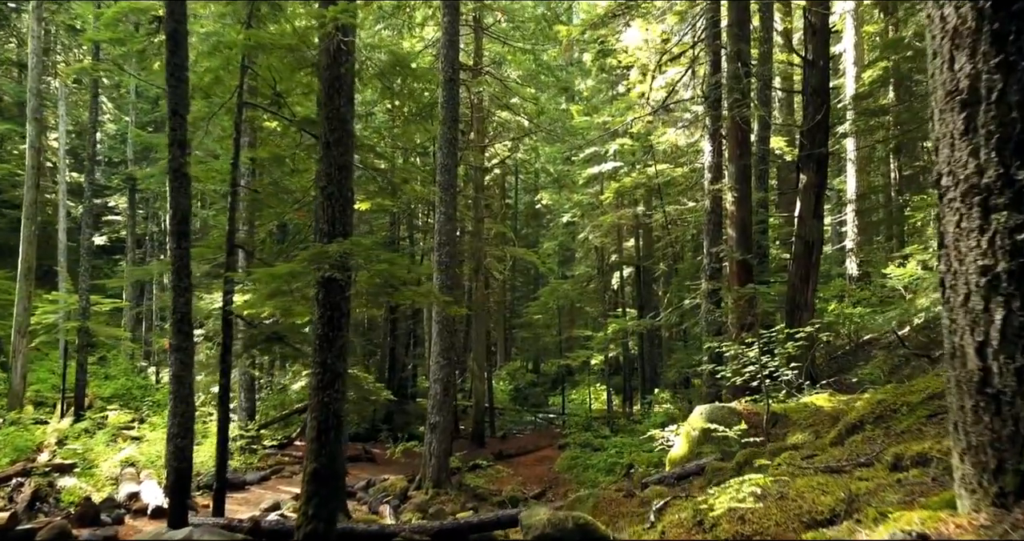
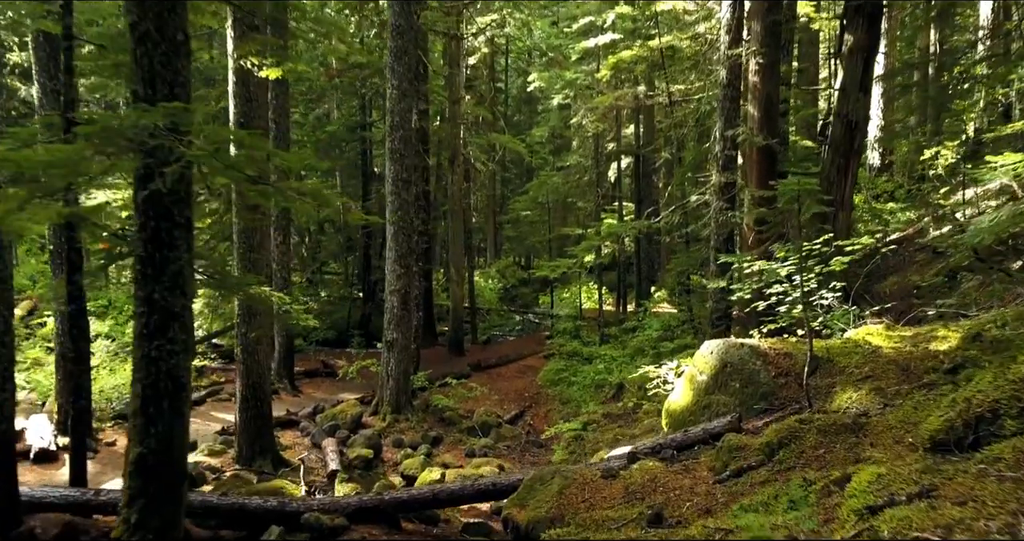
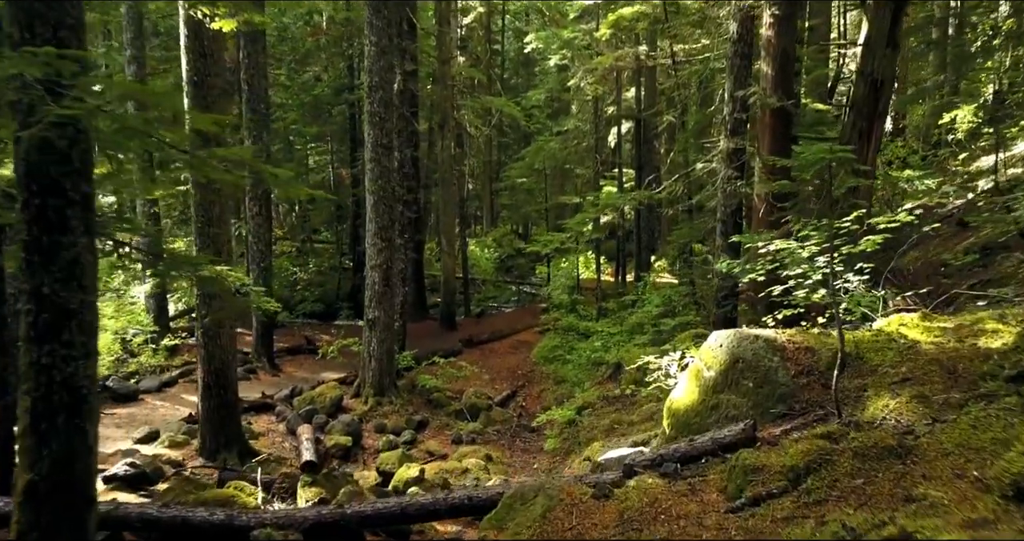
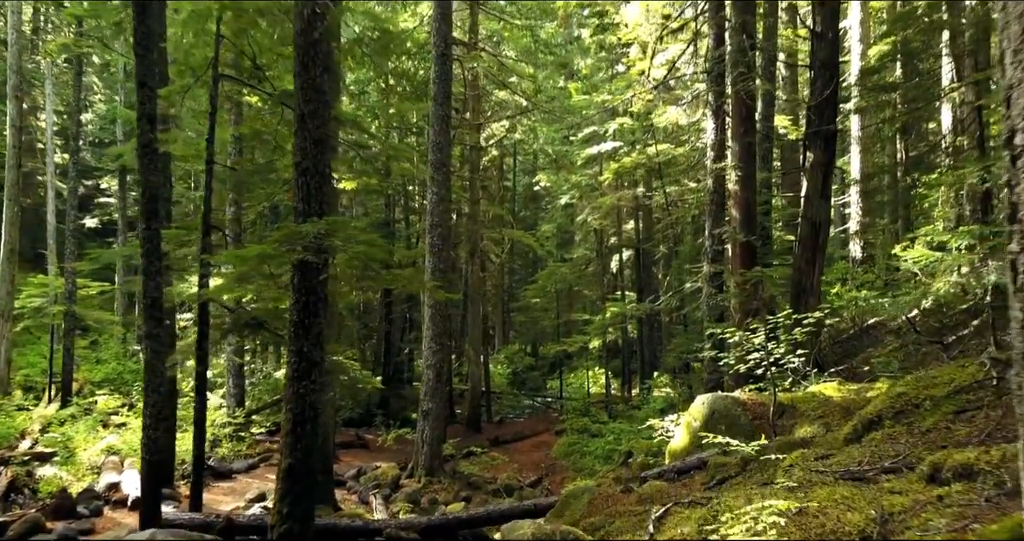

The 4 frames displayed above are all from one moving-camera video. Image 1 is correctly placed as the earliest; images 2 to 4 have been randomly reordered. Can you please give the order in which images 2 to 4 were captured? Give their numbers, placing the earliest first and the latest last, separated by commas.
4, 2, 3
